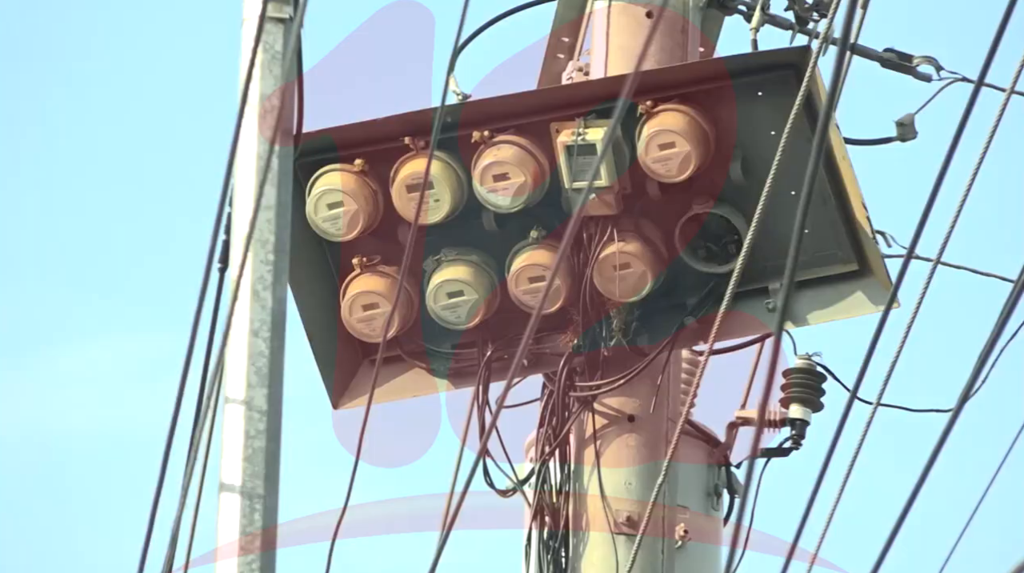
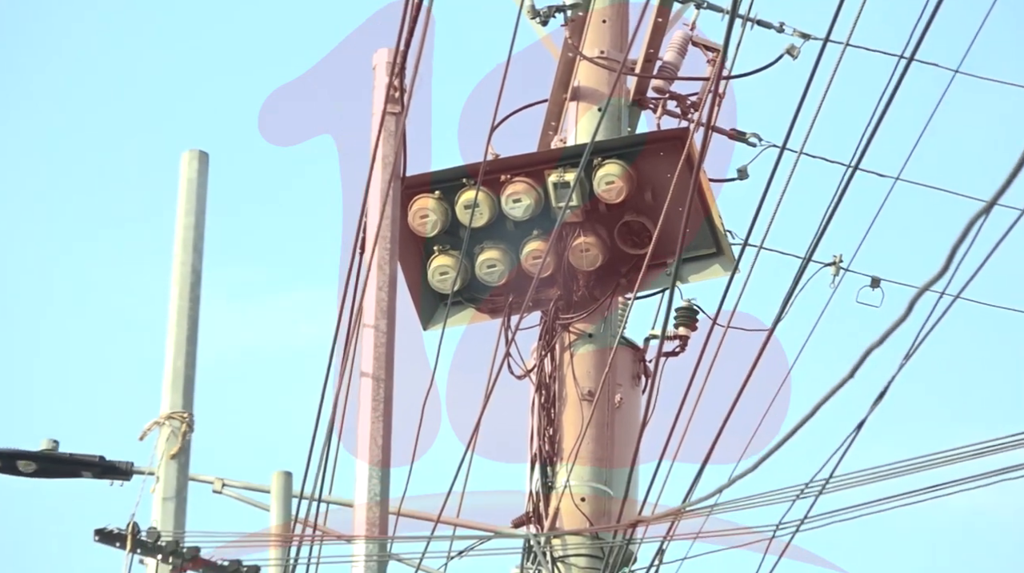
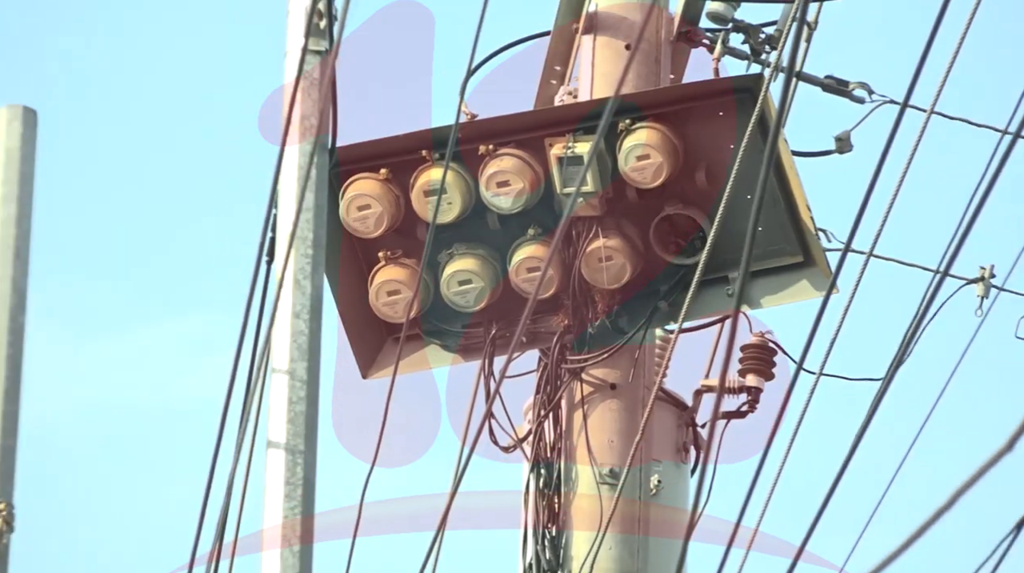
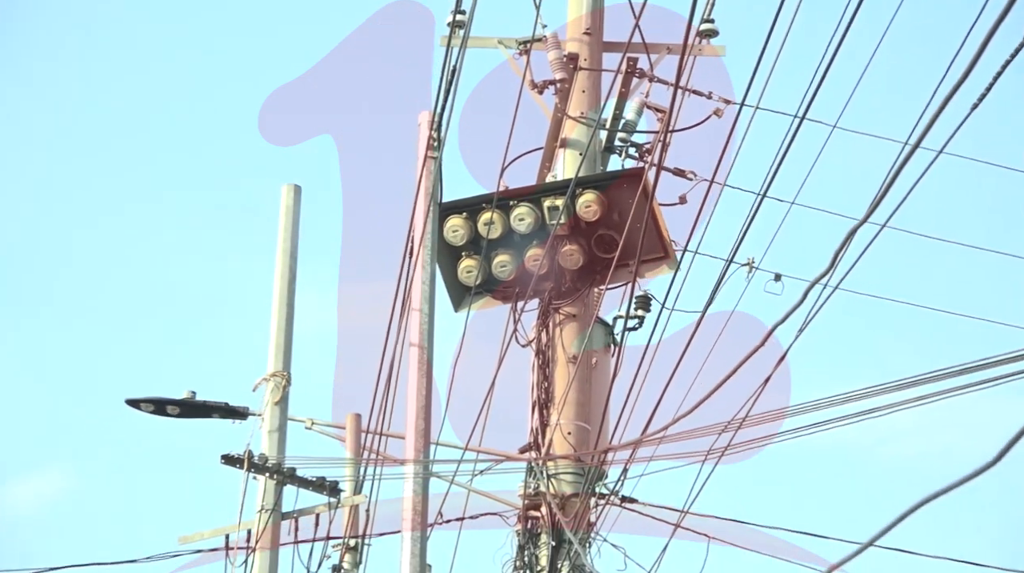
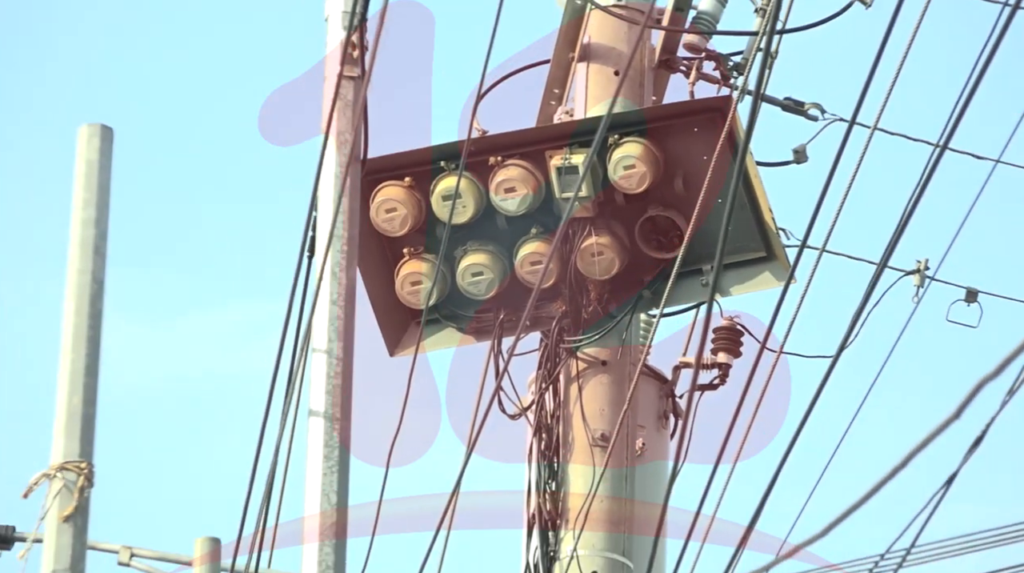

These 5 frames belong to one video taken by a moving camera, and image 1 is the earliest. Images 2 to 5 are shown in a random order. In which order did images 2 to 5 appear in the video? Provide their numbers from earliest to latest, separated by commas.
3, 5, 2, 4
